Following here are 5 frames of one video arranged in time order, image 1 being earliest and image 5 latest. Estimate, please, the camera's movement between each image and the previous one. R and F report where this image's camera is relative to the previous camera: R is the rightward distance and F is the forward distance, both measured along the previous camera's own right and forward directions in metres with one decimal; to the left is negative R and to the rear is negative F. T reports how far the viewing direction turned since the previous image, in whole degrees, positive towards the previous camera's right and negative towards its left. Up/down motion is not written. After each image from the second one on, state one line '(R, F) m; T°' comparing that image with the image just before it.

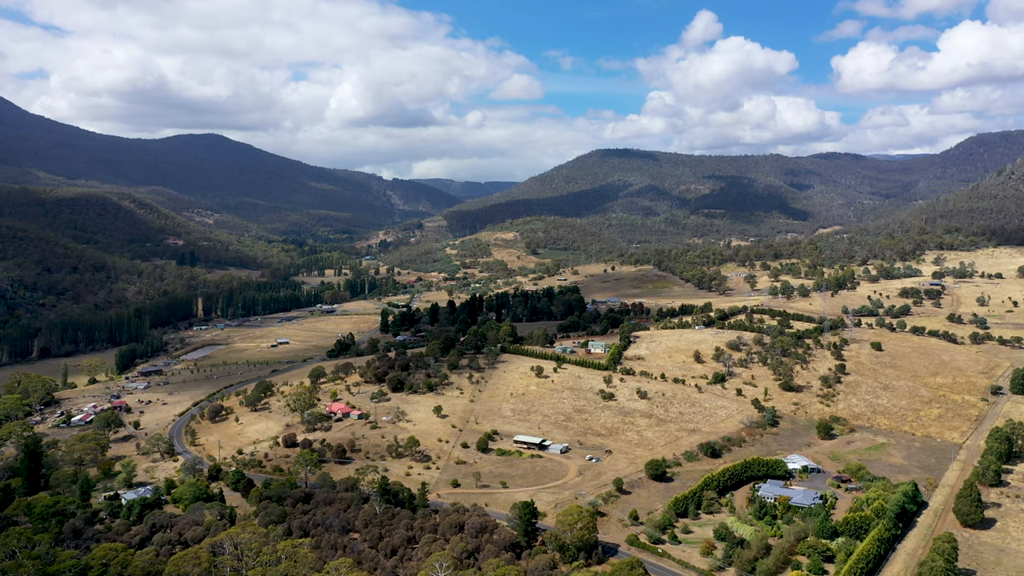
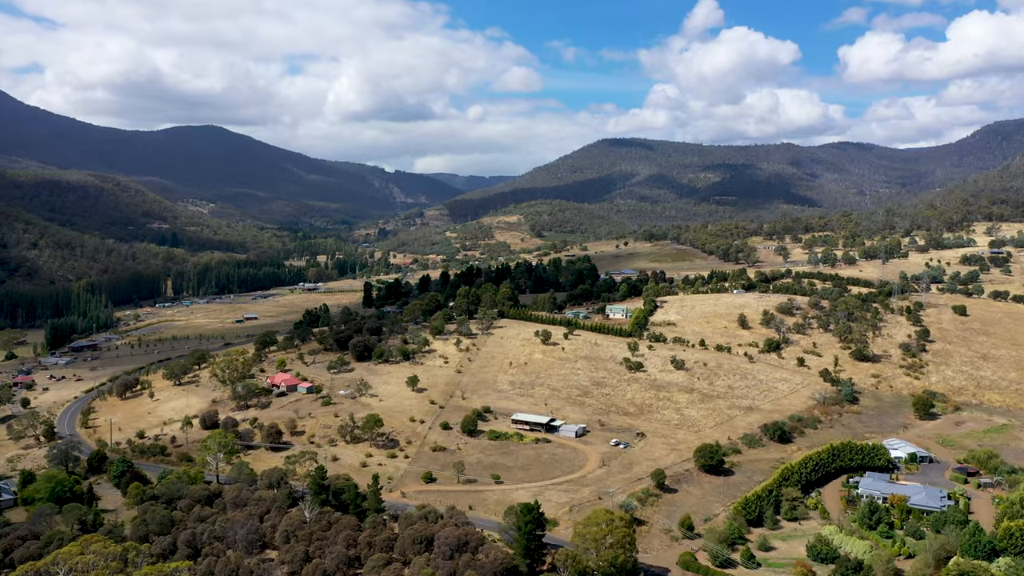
(+0.4, +21.9) m; 0°
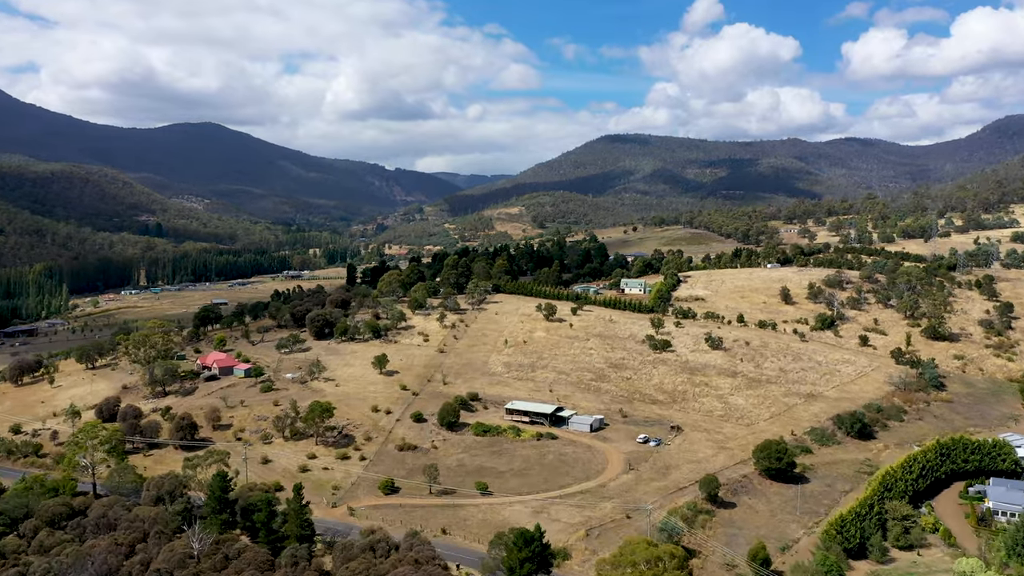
(+0.4, +14.9) m; 0°
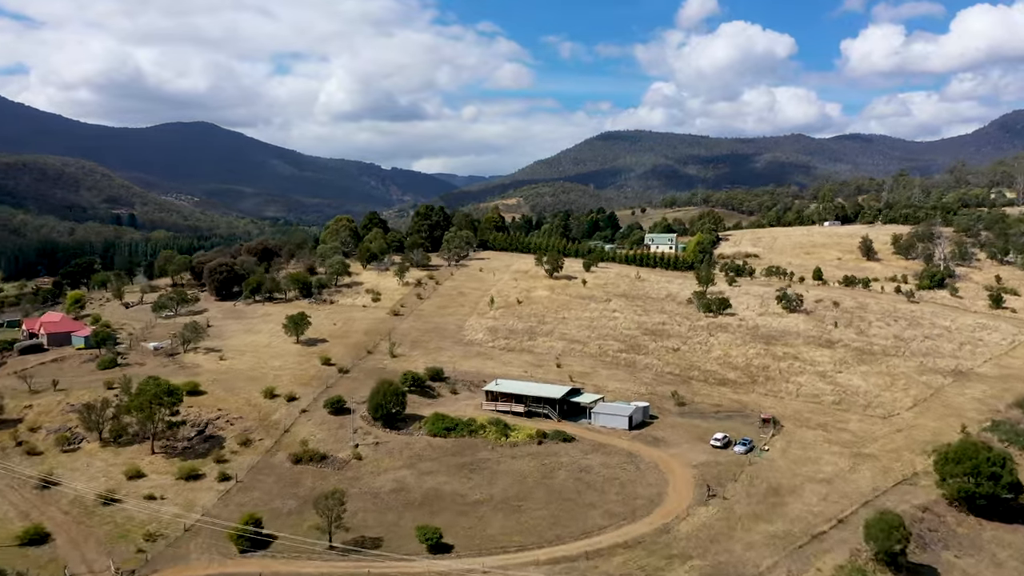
(+0.4, +18.8) m; 0°
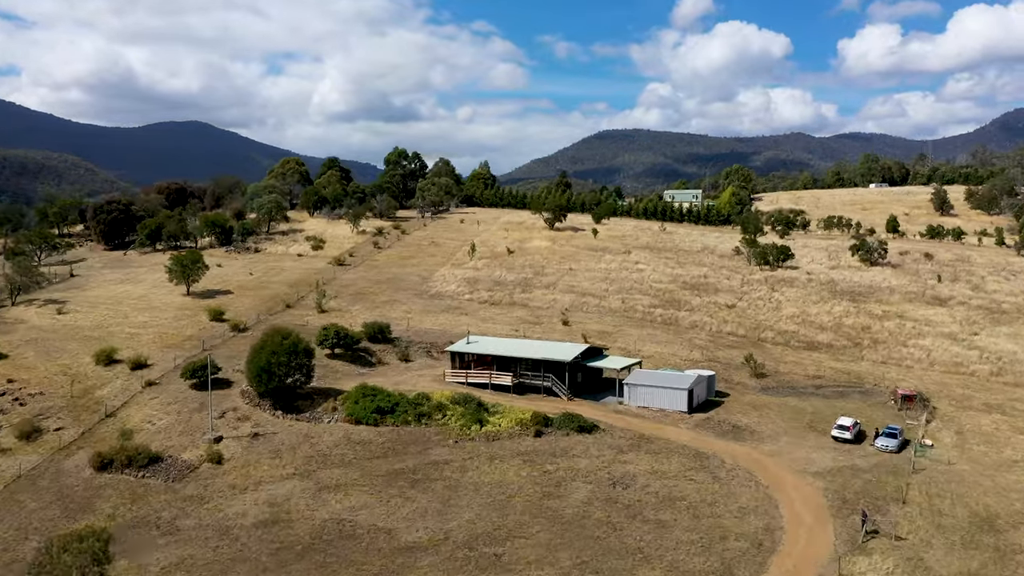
(+0.3, +10.8) m; 0°
